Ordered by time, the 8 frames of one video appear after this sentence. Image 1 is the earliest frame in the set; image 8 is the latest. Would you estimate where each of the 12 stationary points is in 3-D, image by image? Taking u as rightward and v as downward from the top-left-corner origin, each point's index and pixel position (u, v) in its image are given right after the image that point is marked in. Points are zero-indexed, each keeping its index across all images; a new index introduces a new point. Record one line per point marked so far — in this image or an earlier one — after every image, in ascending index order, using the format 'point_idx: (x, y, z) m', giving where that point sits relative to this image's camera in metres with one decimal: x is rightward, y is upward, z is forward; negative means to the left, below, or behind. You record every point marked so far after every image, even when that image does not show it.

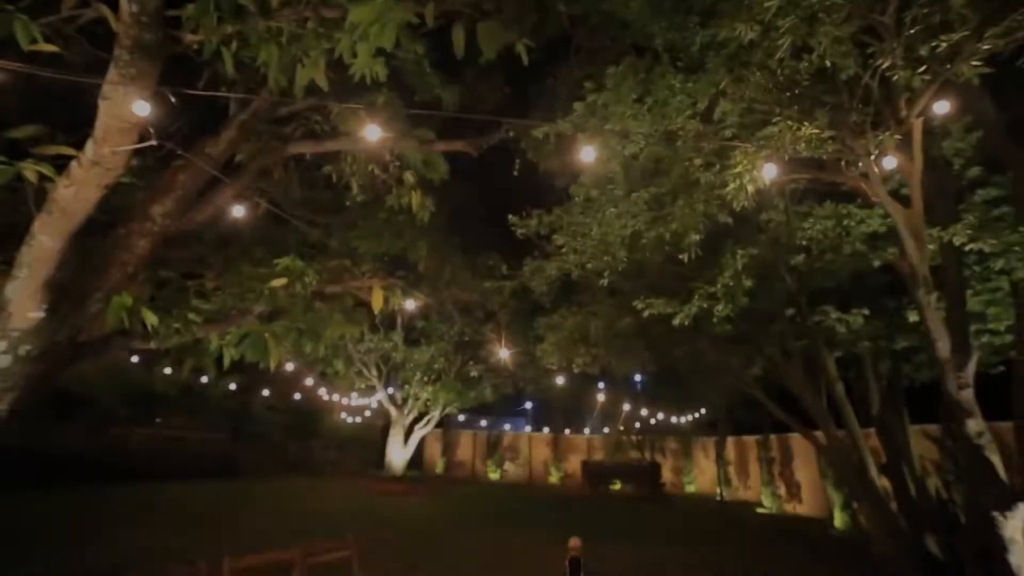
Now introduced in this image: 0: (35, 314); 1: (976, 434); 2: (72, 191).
0: (-5.1, -0.3, +4.6) m
1: (+5.7, -1.8, +5.6) m
2: (-4.7, +1.1, +4.7) m
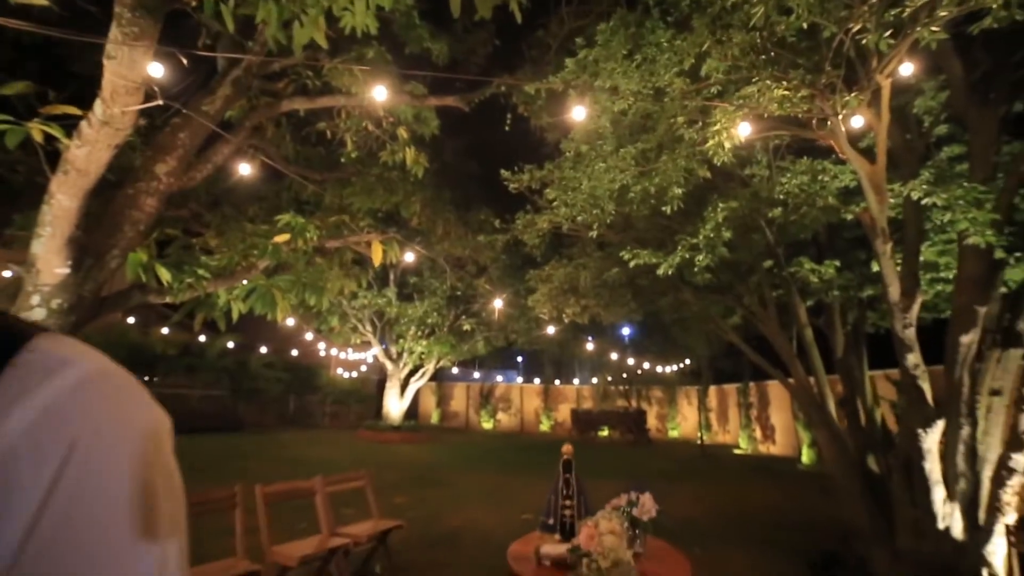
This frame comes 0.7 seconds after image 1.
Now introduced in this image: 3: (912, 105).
0: (-5.1, +0.2, +5.0) m
1: (+5.7, -1.1, +6.4) m
2: (-4.7, +1.5, +4.9) m
3: (+6.3, +2.9, +7.0) m
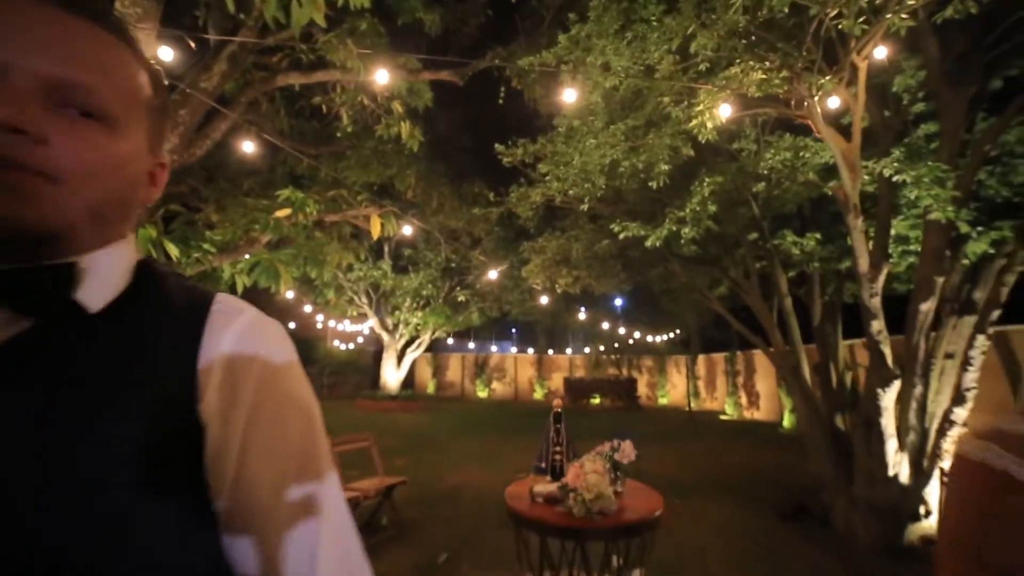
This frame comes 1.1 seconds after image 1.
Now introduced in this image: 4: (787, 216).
0: (-5.2, +0.5, +5.3) m
1: (+5.6, -0.7, +6.9) m
2: (-4.8, +1.8, +5.1) m
3: (+6.2, +3.3, +7.3) m
4: (+6.6, +1.7, +10.8) m
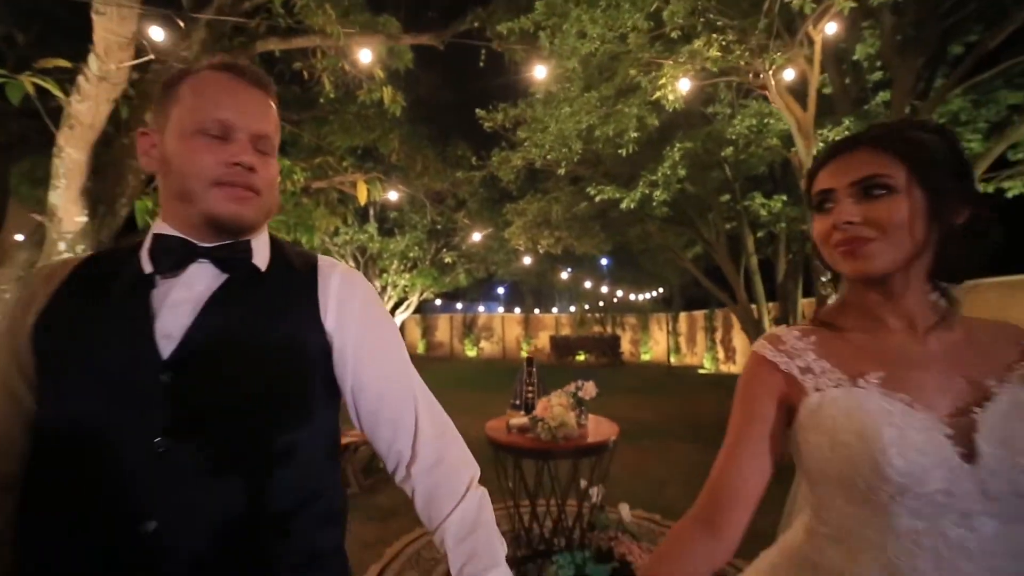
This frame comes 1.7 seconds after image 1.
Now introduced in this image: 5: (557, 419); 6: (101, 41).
0: (-5.5, +0.9, +5.6) m
1: (+5.3, 0.0, +7.6) m
2: (-5.1, +2.2, +5.3) m
3: (+5.9, +4.1, +7.7) m
4: (+6.2, +2.8, +11.3) m
5: (+0.4, -1.3, +4.3) m
6: (-4.7, +2.9, +5.1) m
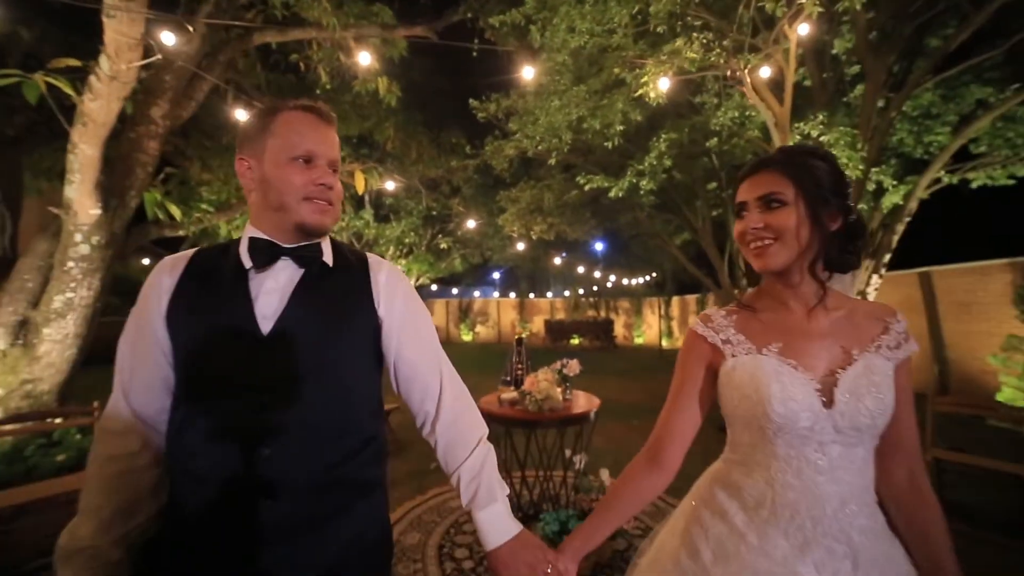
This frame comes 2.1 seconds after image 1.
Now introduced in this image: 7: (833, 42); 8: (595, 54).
0: (-5.6, +1.0, +5.9) m
1: (+5.2, +0.3, +8.0) m
2: (-5.2, +2.3, +5.6) m
3: (+5.7, +4.3, +8.0) m
4: (+6.0, +3.2, +11.6) m
5: (+0.3, -1.1, +4.8) m
6: (-4.8, +3.0, +5.4) m
7: (+5.7, +4.4, +8.0) m
8: (+1.5, +4.2, +8.1) m
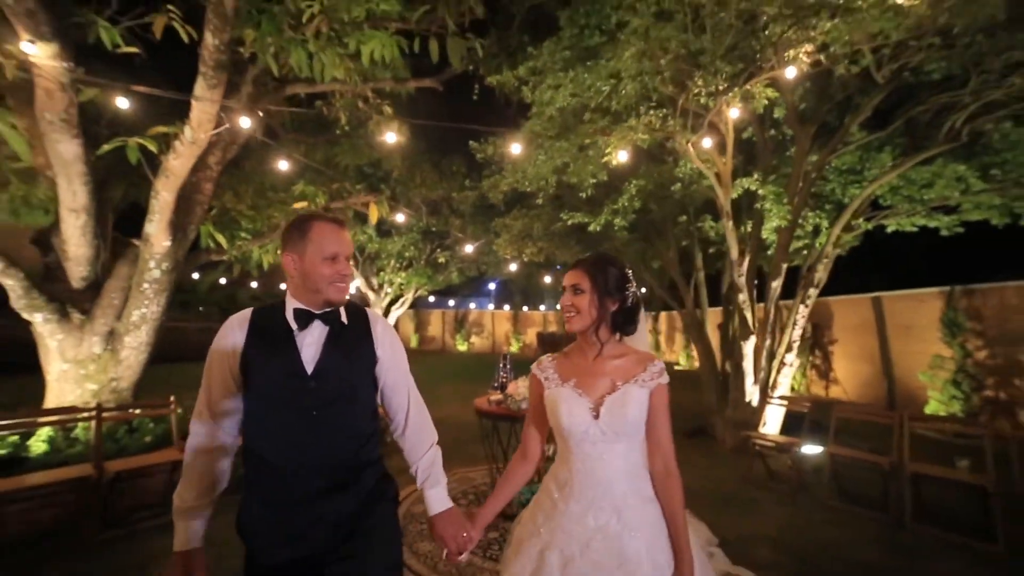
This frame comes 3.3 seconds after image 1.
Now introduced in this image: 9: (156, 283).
0: (-5.7, +0.7, +7.4) m
1: (+5.0, -0.3, +9.6) m
2: (-5.3, +2.0, +7.2) m
3: (+5.6, +3.8, +9.7) m
4: (+5.8, +2.5, +13.3) m
5: (+0.1, -1.5, +6.3) m
6: (-5.0, +2.7, +7.0) m
7: (+5.6, +3.8, +9.7) m
8: (+1.4, +3.7, +9.8) m
9: (-5.9, +0.1, +7.4) m
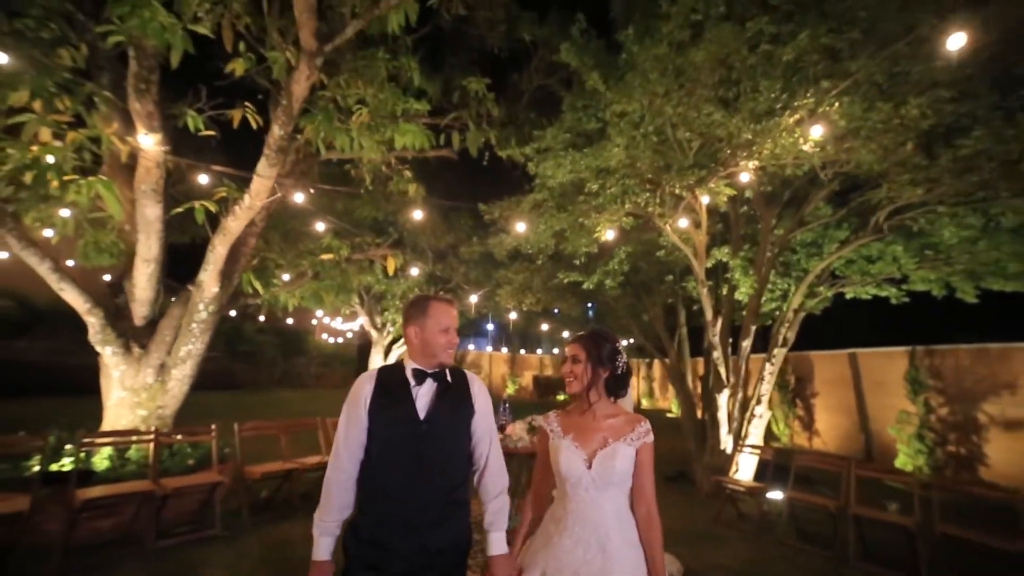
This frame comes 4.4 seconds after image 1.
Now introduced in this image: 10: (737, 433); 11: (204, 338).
0: (-5.7, -0.1, +8.7) m
1: (+5.0, -1.7, +10.8) m
2: (-5.2, +1.2, +8.5) m
3: (+5.7, +2.4, +11.2) m
4: (+5.9, +0.8, +14.7) m
5: (+0.1, -2.4, +7.3) m
6: (-4.8, +1.9, +8.4) m
7: (+5.7, +2.4, +11.2) m
8: (+1.5, +2.5, +11.3) m
9: (-5.9, -0.7, +8.6) m
10: (+5.3, -3.4, +10.6) m
11: (-6.0, -1.0, +8.7) m
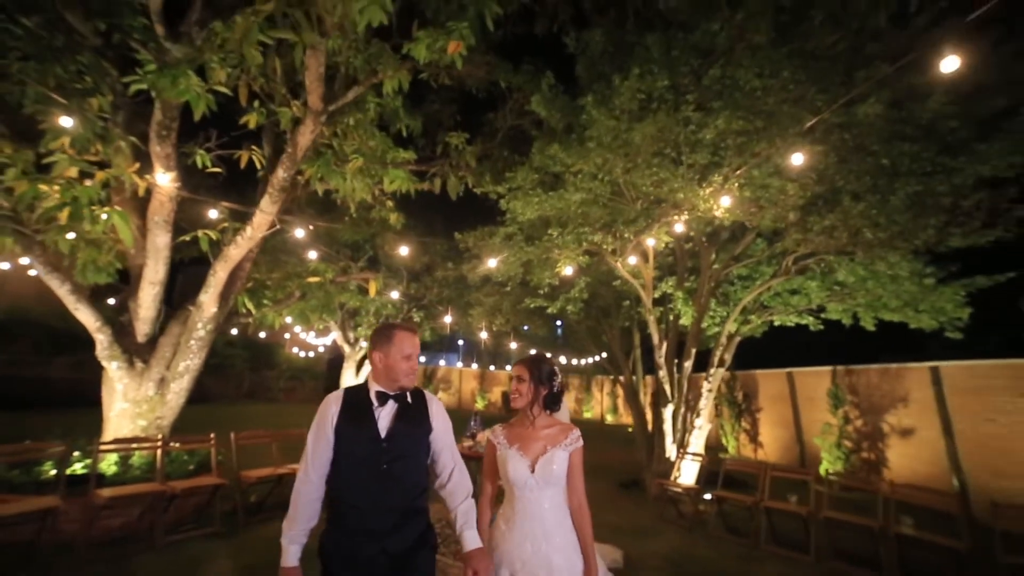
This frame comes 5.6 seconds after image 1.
0: (-6.3, -0.5, +9.6) m
1: (+4.2, -2.4, +12.3) m
2: (-5.8, +0.8, +9.5) m
3: (+5.0, +1.6, +12.9) m
4: (+4.9, -0.1, +16.4) m
5: (-0.5, -2.9, +8.5) m
6: (-5.4, +1.5, +9.4) m
7: (+5.0, +1.7, +12.9) m
8: (+0.8, +1.8, +12.7) m
9: (-6.5, -1.1, +9.5) m
10: (+4.5, -4.1, +12.0) m
11: (-6.6, -1.4, +9.5) m
